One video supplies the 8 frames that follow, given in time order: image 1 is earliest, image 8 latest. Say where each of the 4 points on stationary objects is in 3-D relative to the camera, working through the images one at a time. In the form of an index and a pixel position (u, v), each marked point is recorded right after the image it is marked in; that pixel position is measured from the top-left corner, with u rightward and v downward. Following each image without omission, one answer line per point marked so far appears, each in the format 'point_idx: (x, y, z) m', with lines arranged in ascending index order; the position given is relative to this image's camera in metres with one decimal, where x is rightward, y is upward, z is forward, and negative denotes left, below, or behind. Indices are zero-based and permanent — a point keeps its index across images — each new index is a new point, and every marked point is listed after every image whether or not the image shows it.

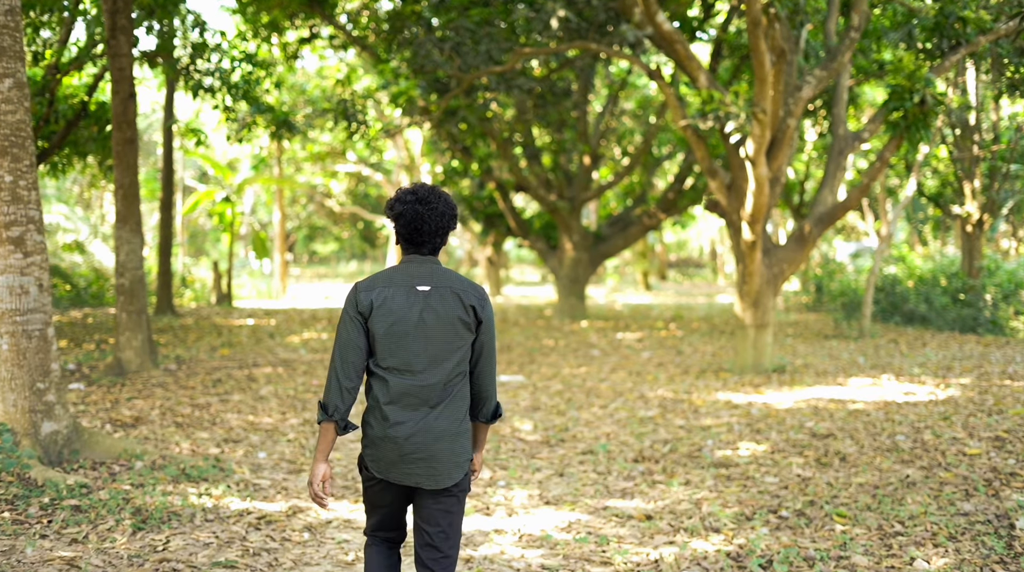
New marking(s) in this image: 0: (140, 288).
0: (-3.8, 0.0, +8.9) m
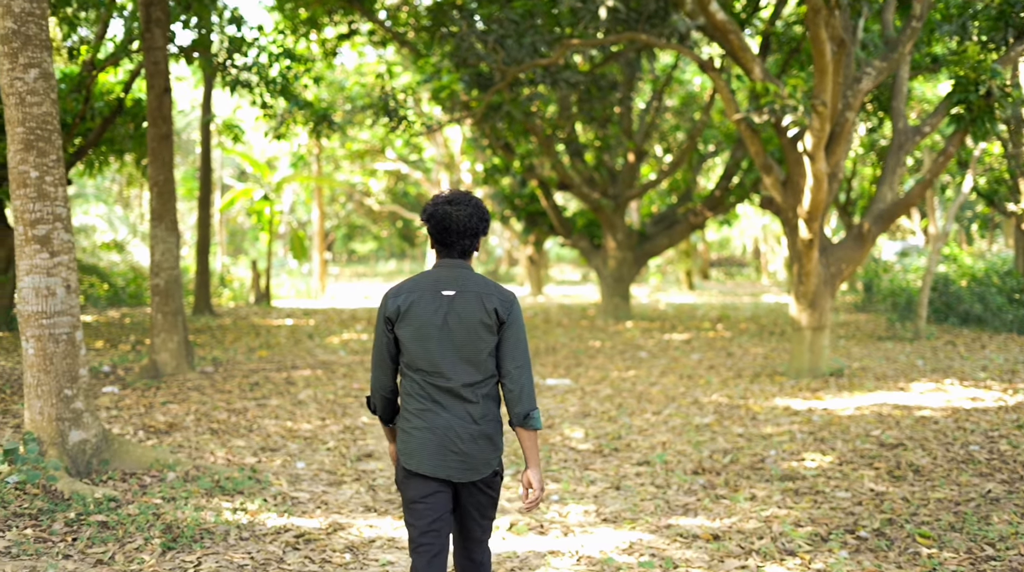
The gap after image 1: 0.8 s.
0: (-3.3, 0.0, +8.7) m
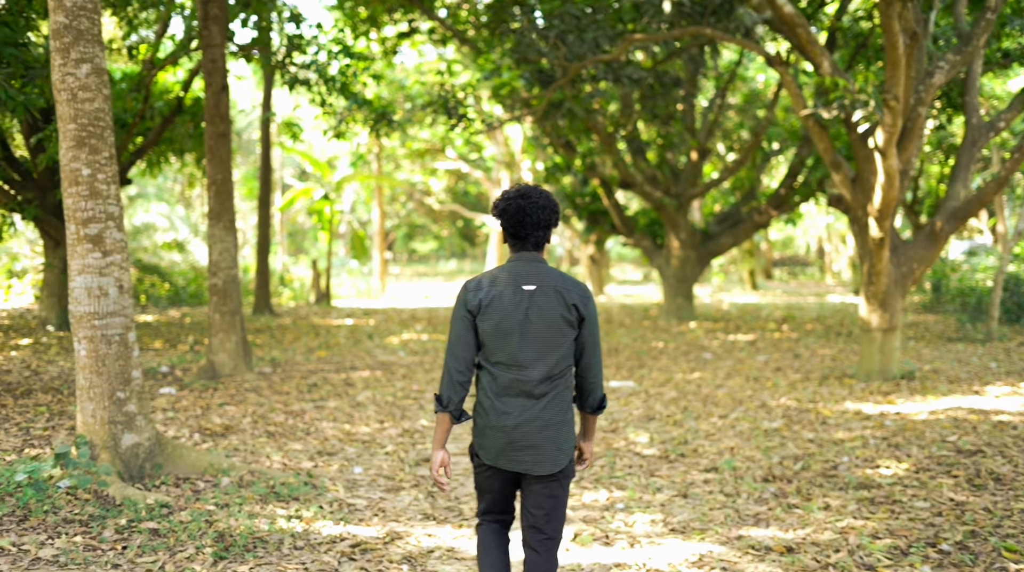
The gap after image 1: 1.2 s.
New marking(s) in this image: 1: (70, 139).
0: (-2.7, 0.0, +8.6) m
1: (-2.4, +0.8, +4.8) m
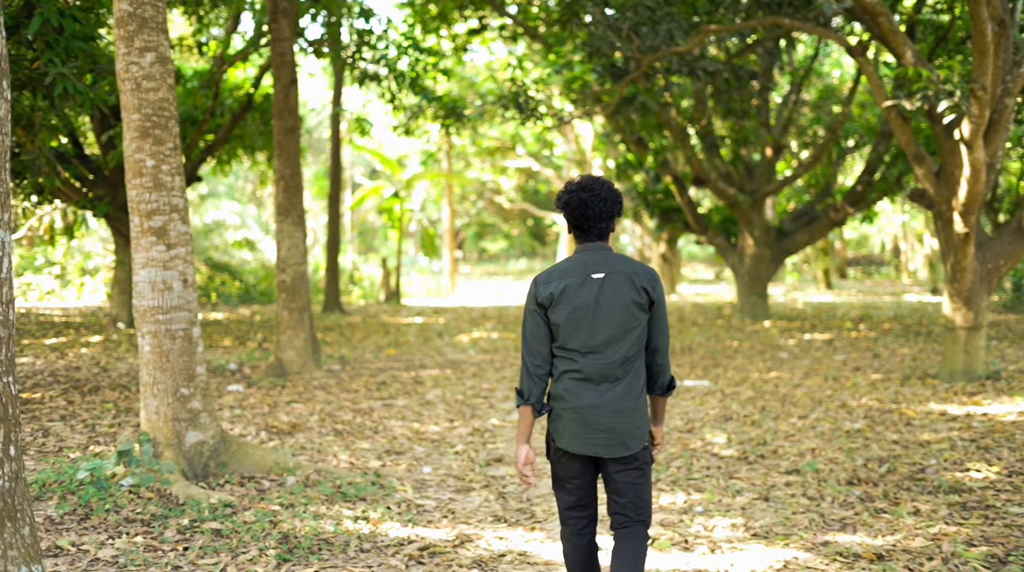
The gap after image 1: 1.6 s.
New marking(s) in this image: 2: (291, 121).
0: (-2.0, 0.0, +8.5) m
1: (-2.0, +0.8, +4.7) m
2: (-2.1, +1.6, +8.4) m
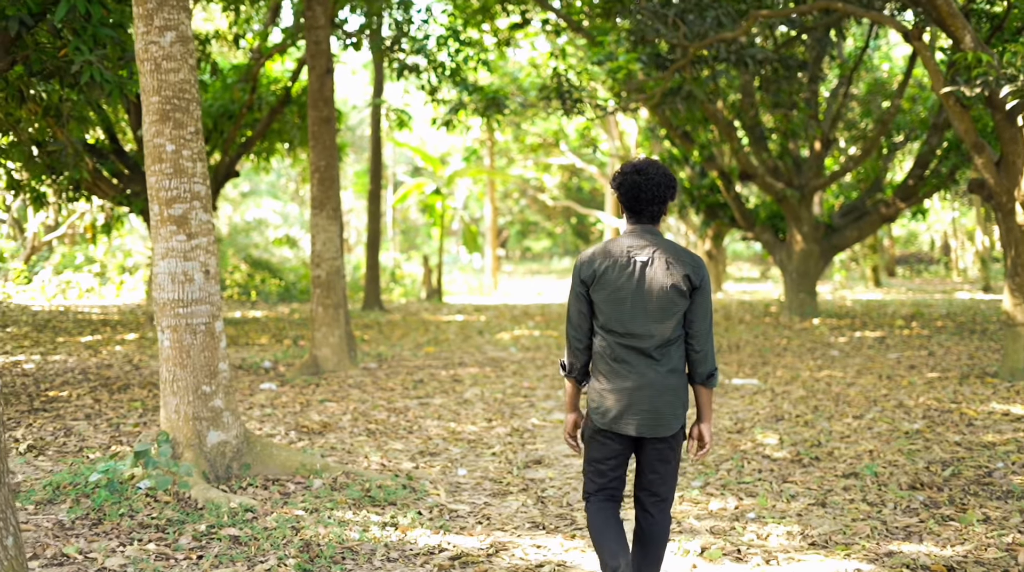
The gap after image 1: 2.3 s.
0: (-1.6, +0.1, +8.3) m
1: (-1.8, +0.9, +4.5) m
2: (-1.7, +1.6, +8.2) m
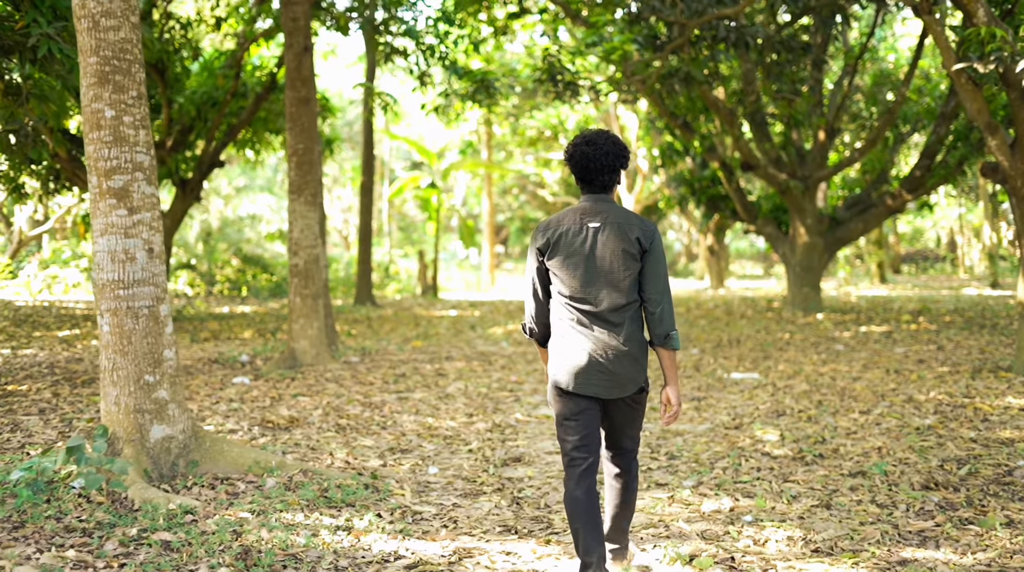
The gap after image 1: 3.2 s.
0: (-1.8, +0.2, +7.9) m
1: (-1.9, +1.0, +4.1) m
2: (-1.8, +1.7, +7.8) m
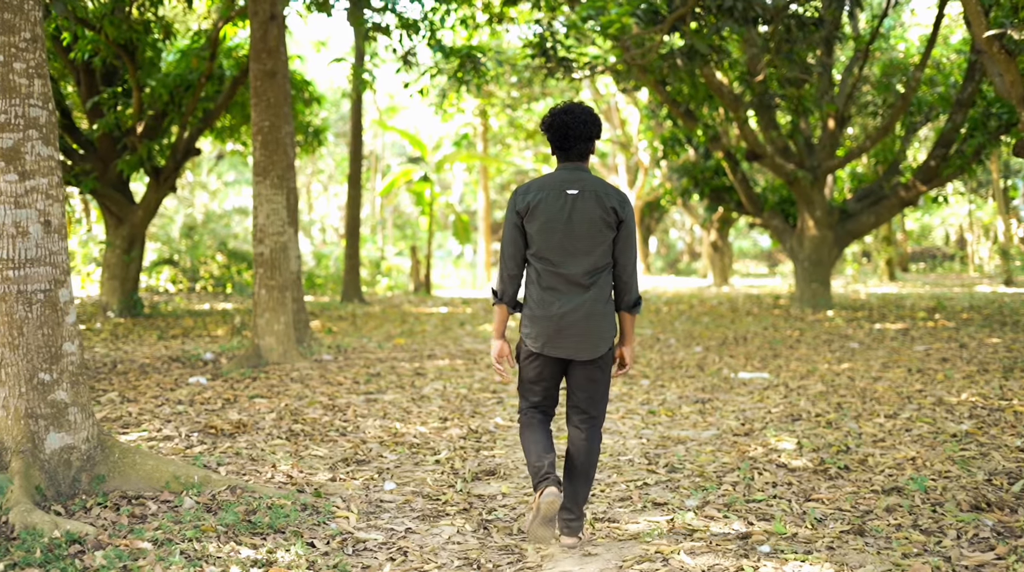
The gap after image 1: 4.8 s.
0: (-1.9, +0.2, +7.2) m
1: (-2.1, +1.0, +3.4) m
2: (-2.0, +1.8, +7.1) m
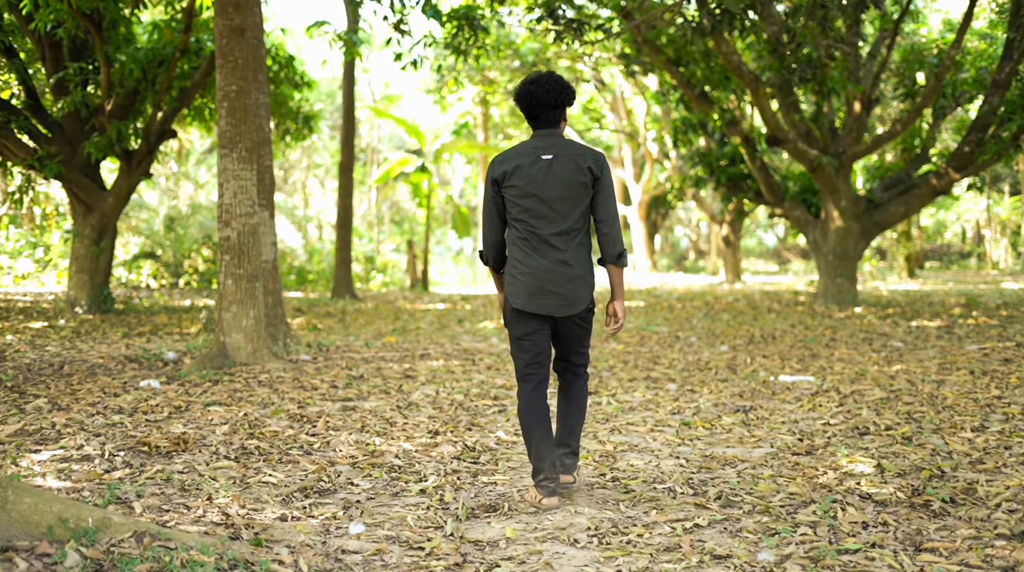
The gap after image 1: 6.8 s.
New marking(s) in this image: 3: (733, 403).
0: (-1.8, +0.3, +6.3) m
1: (-2.0, +1.1, +2.5) m
2: (-1.9, +1.9, +6.2) m
3: (+1.3, -0.7, +5.1) m
